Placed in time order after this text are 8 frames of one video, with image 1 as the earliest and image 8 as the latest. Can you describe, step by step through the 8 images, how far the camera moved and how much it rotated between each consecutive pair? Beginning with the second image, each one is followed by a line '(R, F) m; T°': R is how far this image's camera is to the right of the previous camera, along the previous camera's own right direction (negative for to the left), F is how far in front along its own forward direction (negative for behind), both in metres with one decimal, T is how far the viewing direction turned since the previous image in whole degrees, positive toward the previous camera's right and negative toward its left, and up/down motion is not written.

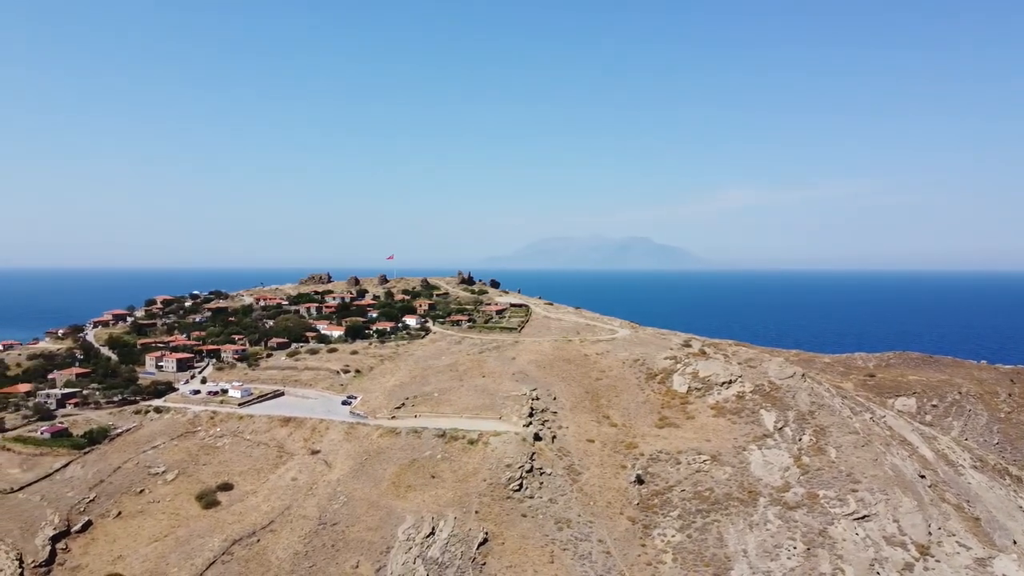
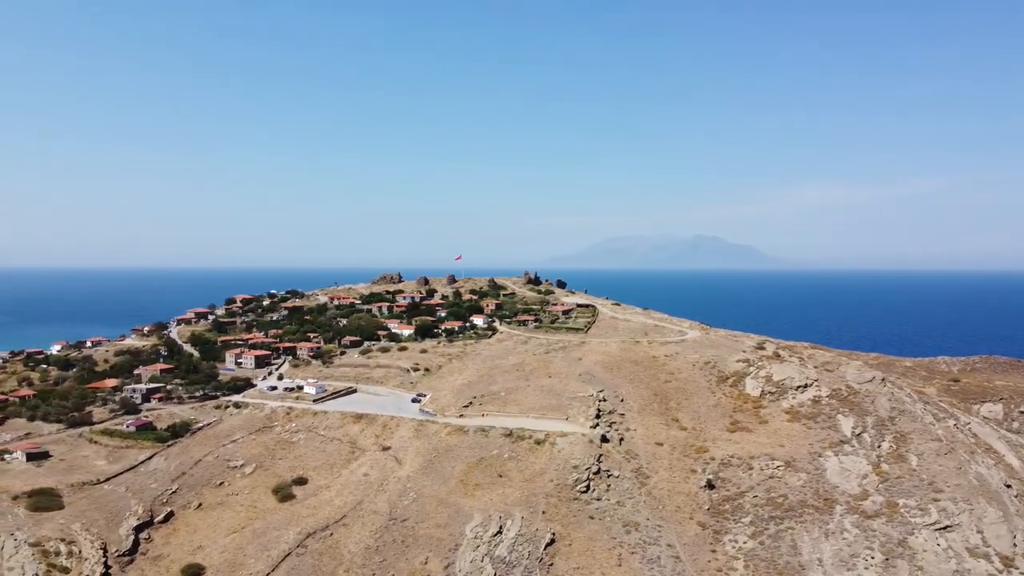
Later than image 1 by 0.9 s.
(-0.2, 0.0) m; -5°
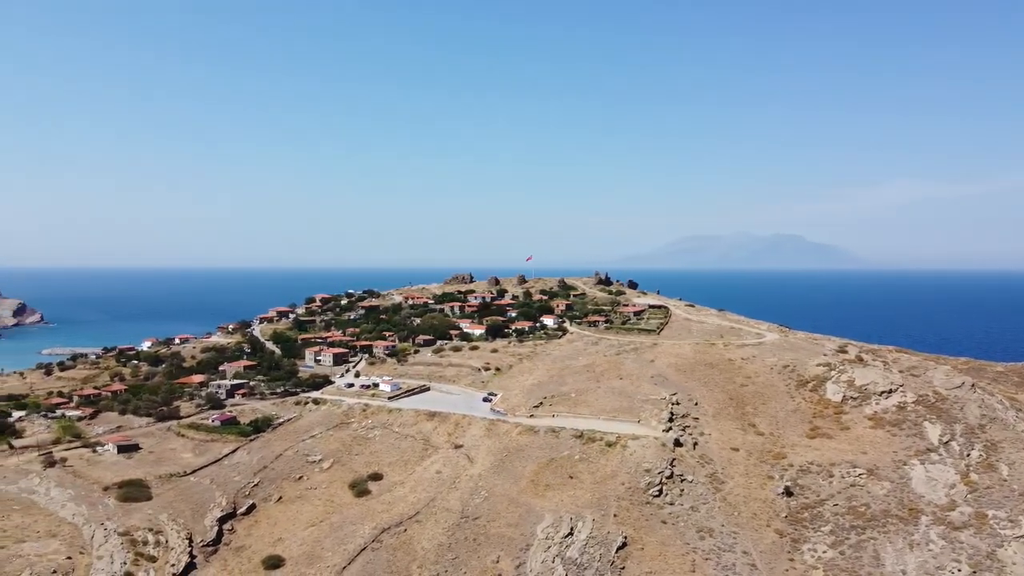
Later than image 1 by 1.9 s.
(-0.4, +0.1) m; -5°
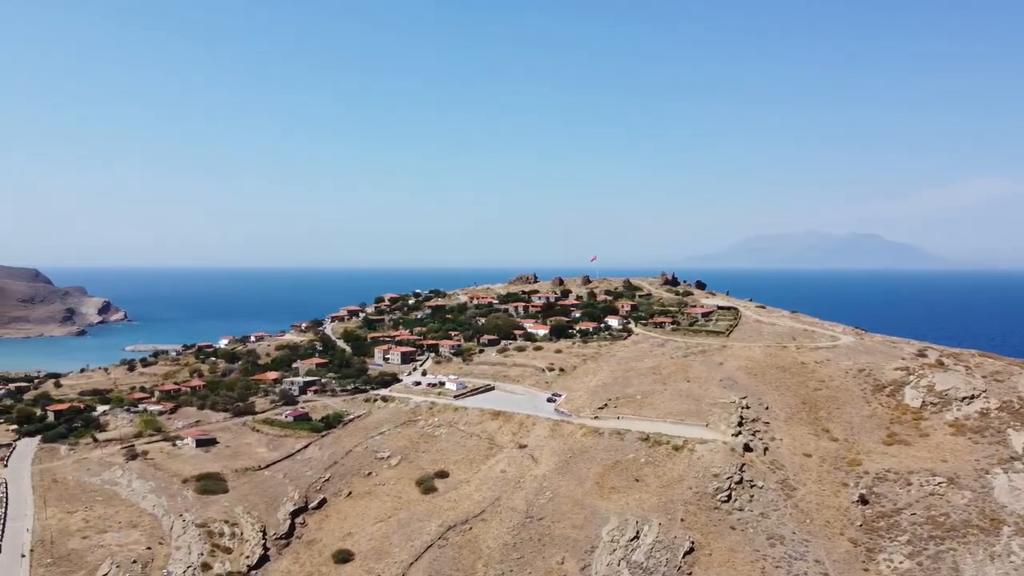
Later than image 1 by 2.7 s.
(-0.6, 0.0) m; -4°
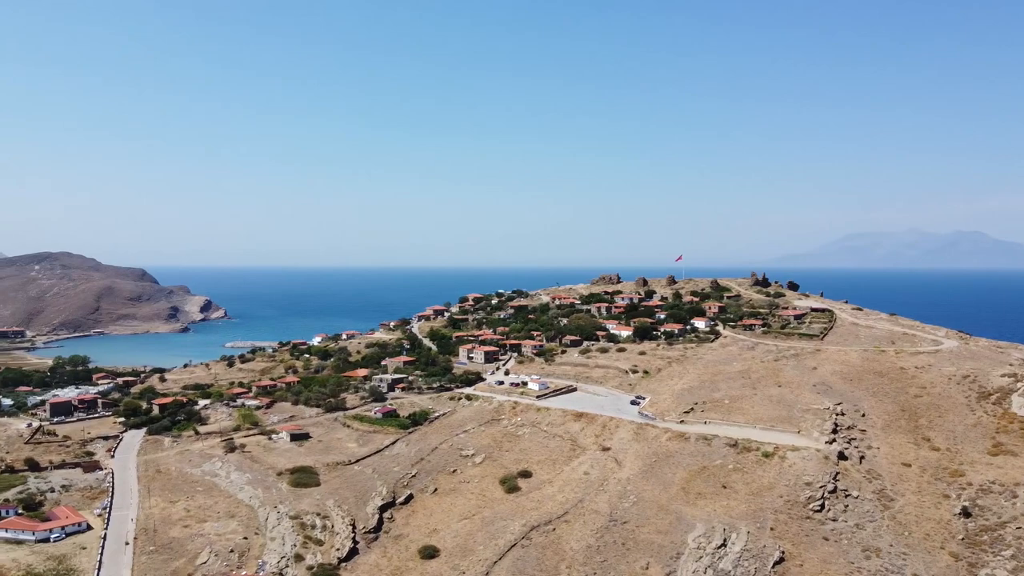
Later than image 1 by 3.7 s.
(-0.5, 0.0) m; -6°
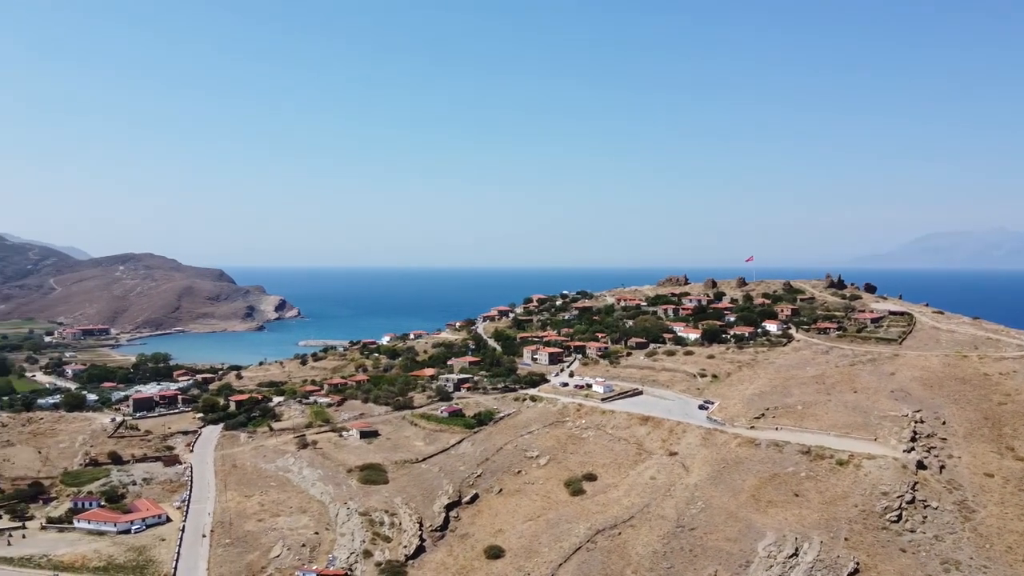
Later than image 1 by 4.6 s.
(-0.4, +0.1) m; -5°
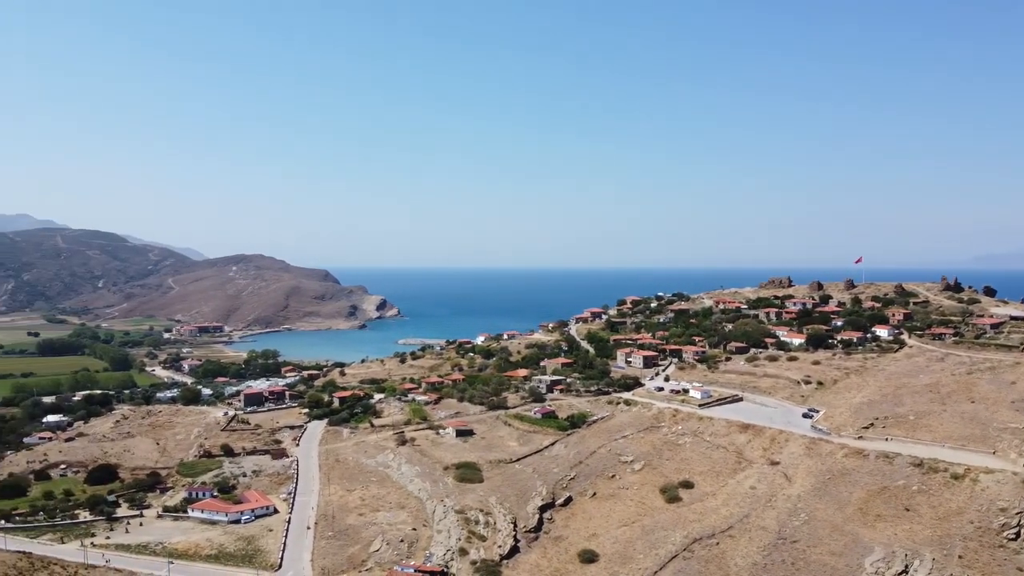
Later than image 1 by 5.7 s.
(-0.7, +0.2) m; -6°
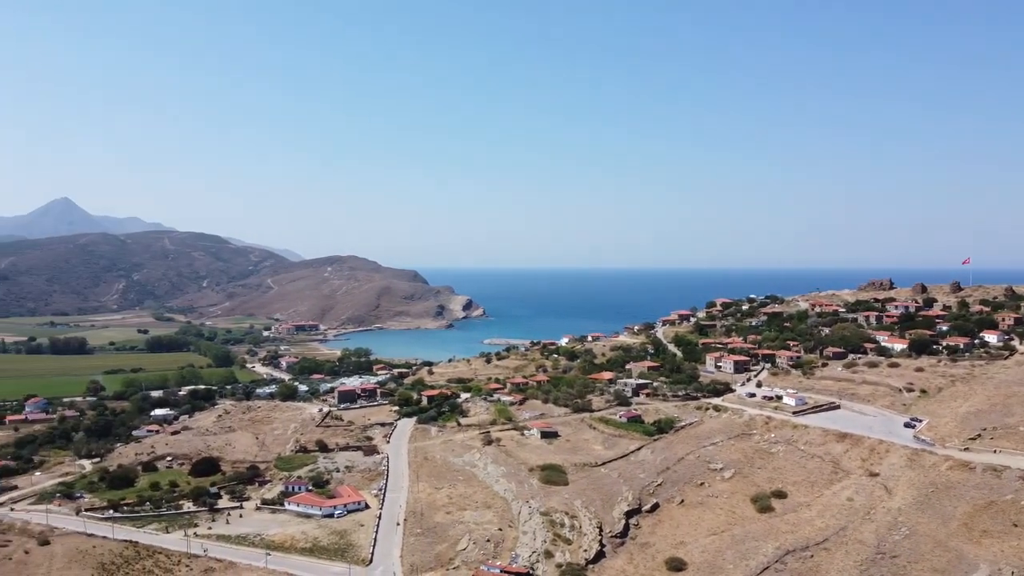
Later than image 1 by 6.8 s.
(-0.8, +0.1) m; -6°
